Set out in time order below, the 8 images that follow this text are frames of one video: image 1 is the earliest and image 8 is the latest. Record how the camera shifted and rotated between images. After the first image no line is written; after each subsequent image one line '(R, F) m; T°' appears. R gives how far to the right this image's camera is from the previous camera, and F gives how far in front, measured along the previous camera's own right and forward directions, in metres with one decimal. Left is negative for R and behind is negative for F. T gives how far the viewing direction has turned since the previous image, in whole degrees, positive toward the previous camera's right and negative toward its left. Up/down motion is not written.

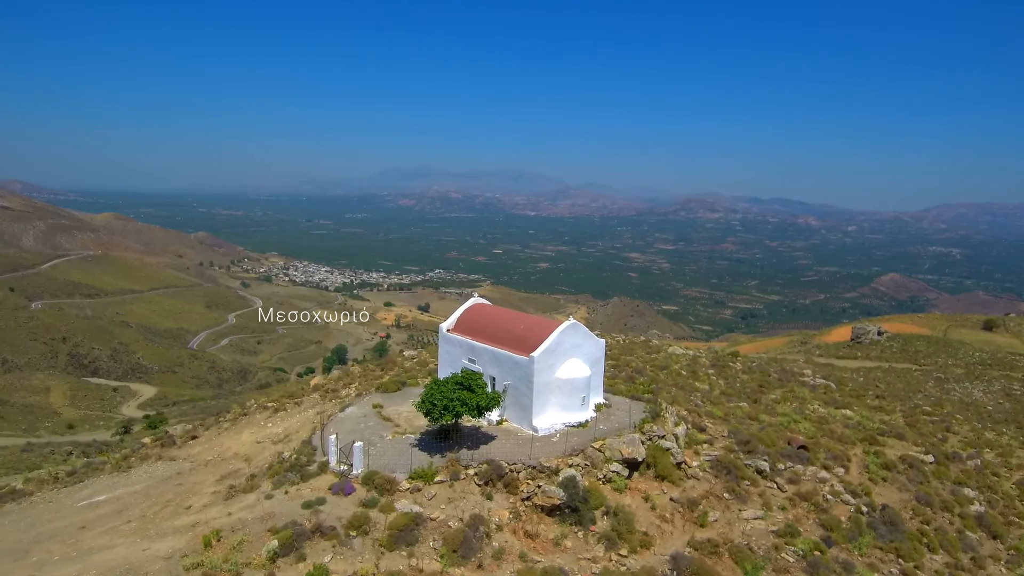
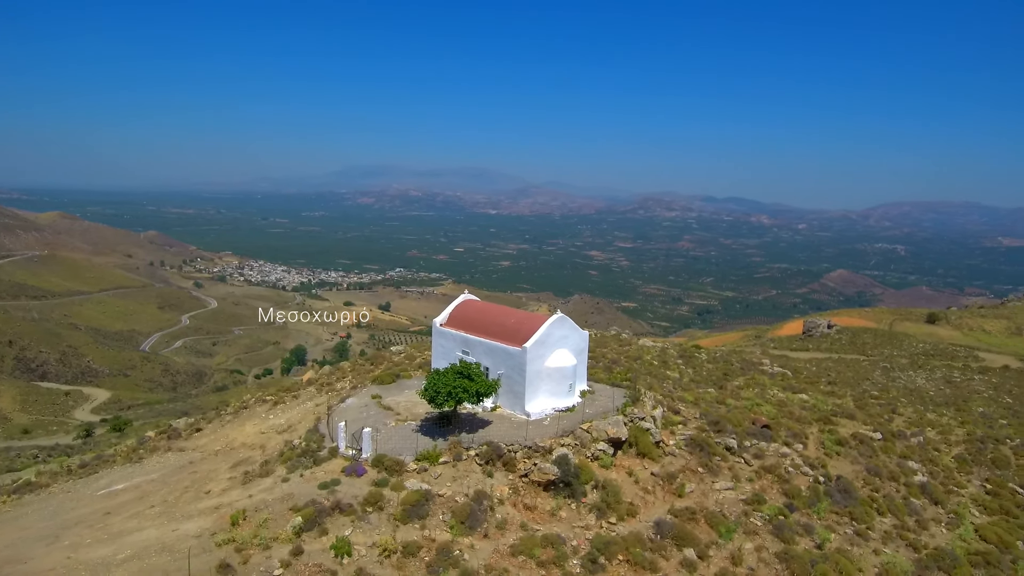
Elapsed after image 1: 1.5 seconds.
(-0.9, -1.2) m; +4°
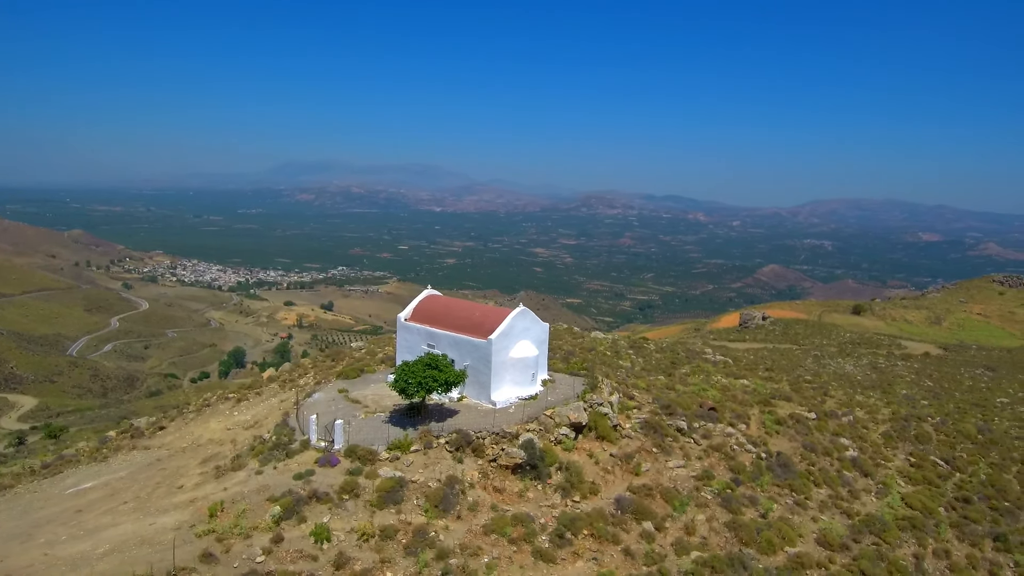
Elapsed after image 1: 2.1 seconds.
(-0.5, -0.7) m; +5°
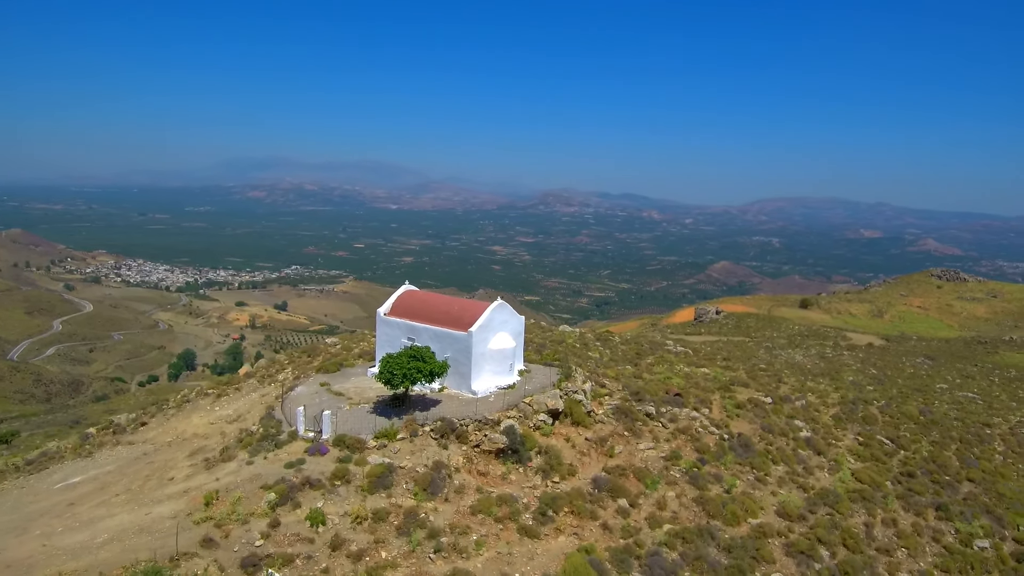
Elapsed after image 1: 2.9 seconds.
(-0.6, -0.7) m; +4°
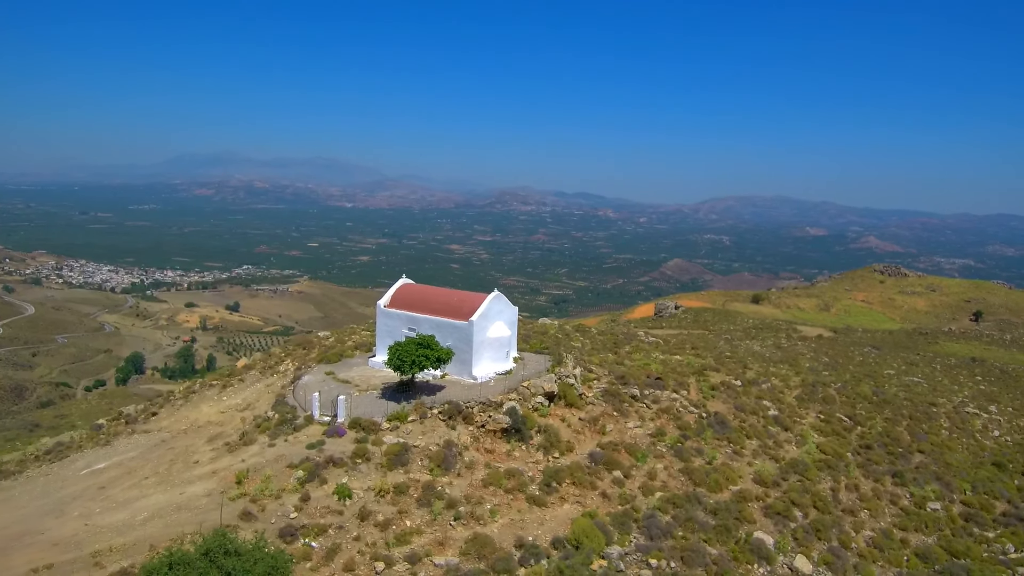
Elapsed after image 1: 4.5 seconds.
(-1.2, -1.2) m; +4°
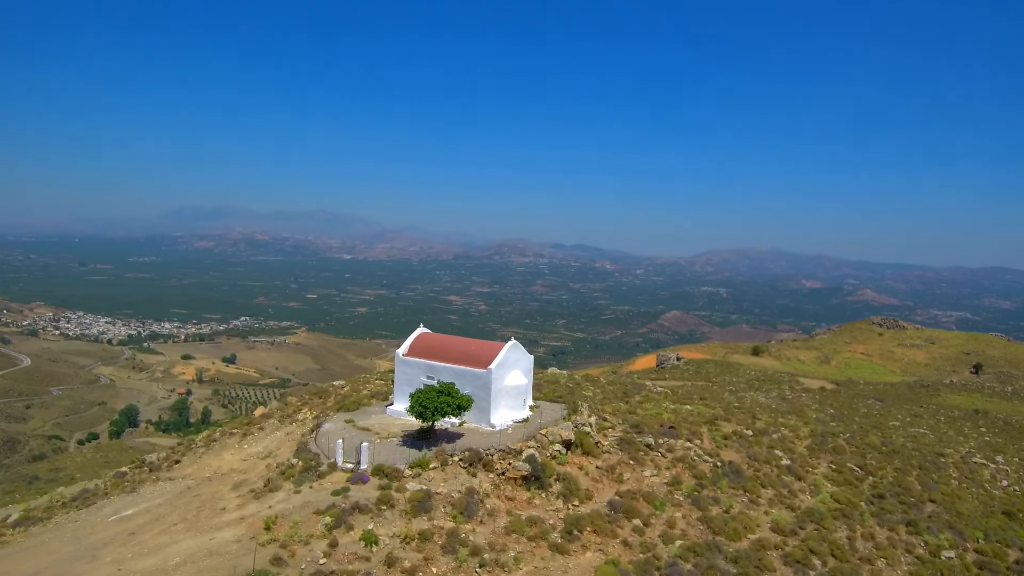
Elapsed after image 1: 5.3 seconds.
(-0.6, -0.6) m; 0°
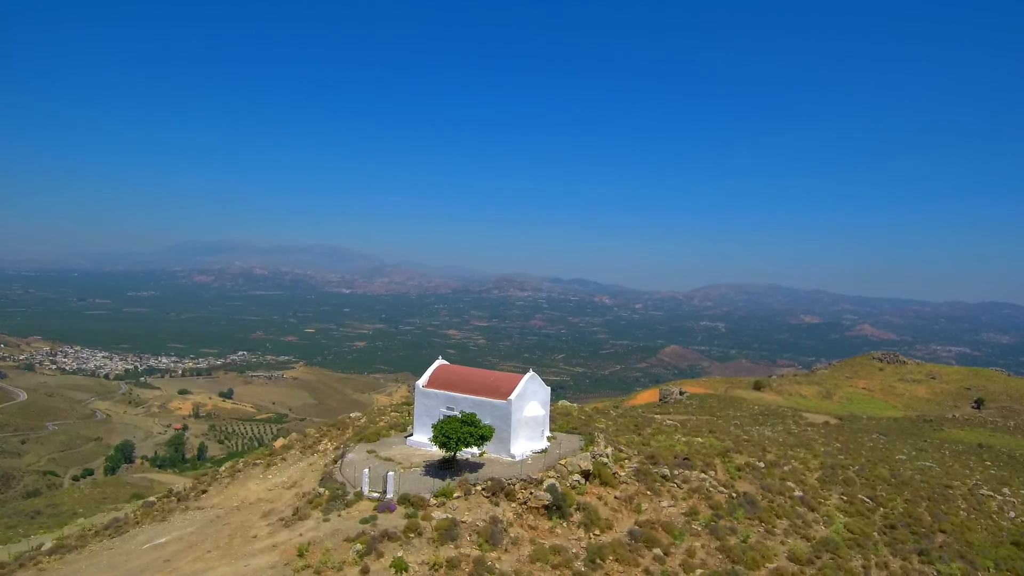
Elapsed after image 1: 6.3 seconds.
(-0.7, -0.7) m; 0°
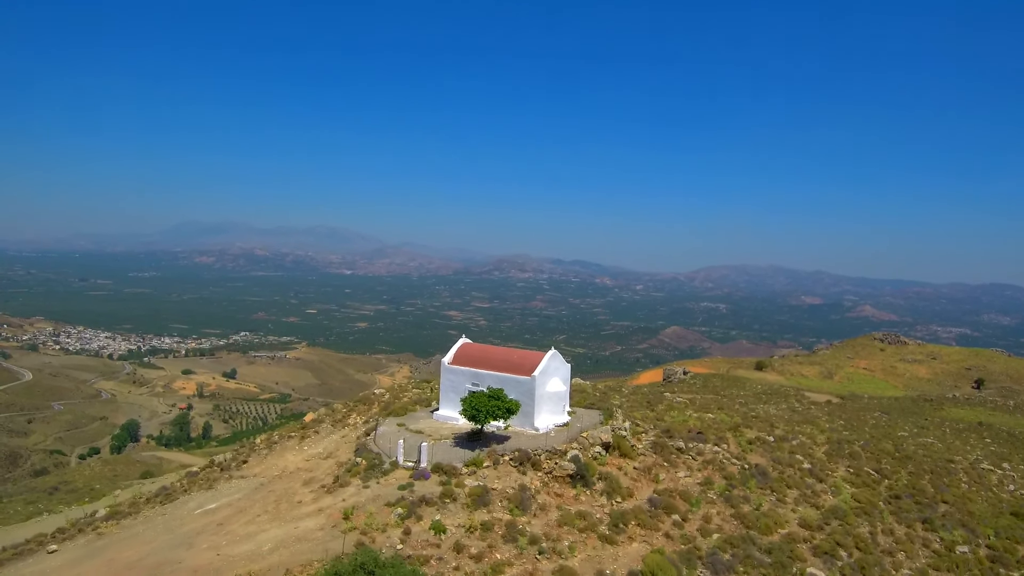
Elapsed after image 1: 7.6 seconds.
(-0.8, -0.8) m; 0°
